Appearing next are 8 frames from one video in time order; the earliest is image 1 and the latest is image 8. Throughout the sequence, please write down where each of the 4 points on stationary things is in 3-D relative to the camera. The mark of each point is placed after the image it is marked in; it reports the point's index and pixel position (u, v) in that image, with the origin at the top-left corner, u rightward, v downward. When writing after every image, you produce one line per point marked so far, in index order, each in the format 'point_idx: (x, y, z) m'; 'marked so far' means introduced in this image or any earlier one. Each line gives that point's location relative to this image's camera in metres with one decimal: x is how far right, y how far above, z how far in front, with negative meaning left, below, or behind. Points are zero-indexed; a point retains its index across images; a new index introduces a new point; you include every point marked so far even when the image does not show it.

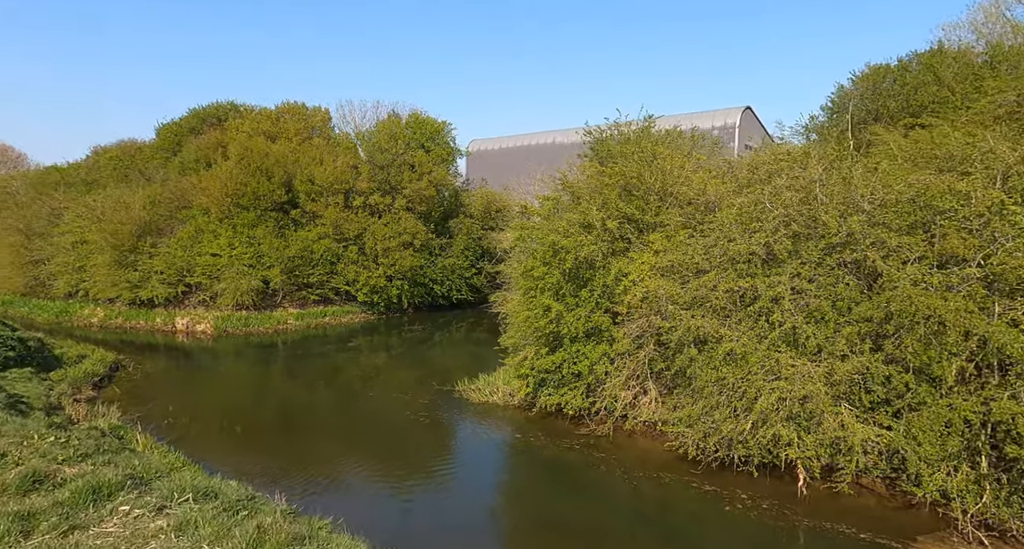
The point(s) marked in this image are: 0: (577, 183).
0: (+1.8, +2.4, +18.3) m
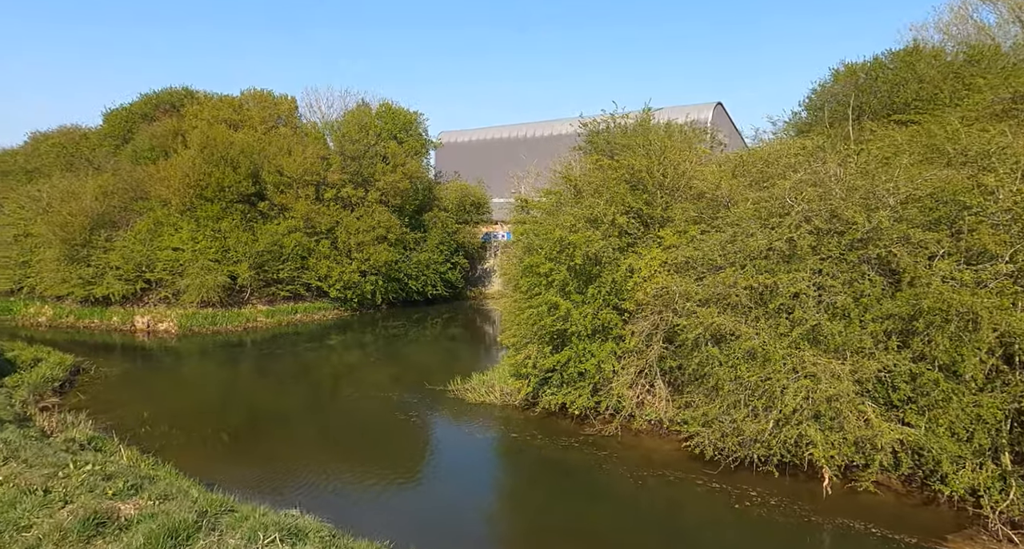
0: (+1.8, +2.5, +17.8) m
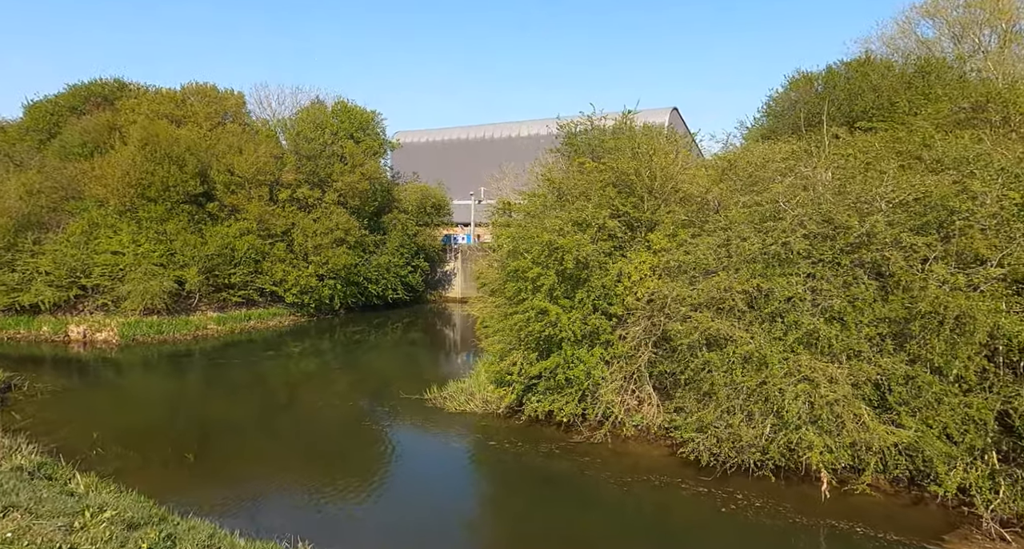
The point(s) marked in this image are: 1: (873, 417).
0: (+1.3, +2.4, +17.6) m
1: (+6.7, -2.6, +12.7) m
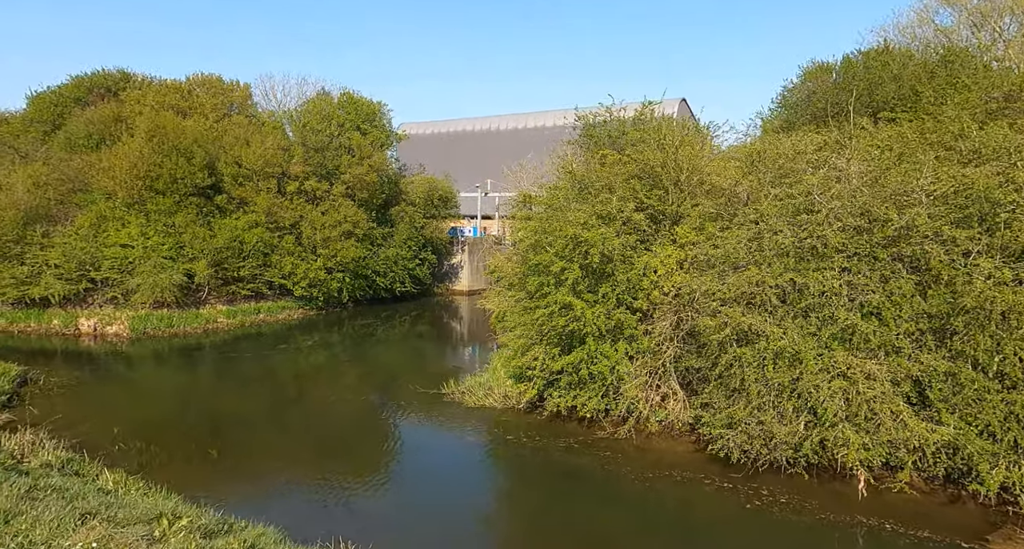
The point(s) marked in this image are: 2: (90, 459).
0: (+1.8, +2.6, +17.2) m
1: (+7.2, -2.5, +12.5) m
2: (-9.3, -4.1, +15.3) m
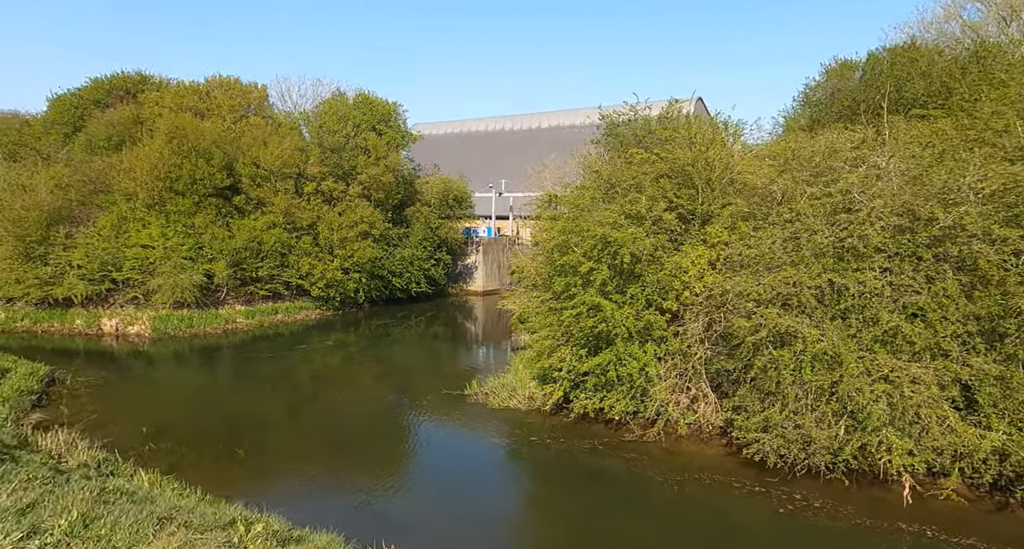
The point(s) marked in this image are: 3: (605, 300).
0: (+2.5, +2.6, +17.0) m
1: (+7.8, -2.5, +12.1) m
2: (-8.7, -4.1, +15.2) m
3: (+2.1, -0.6, +15.4) m
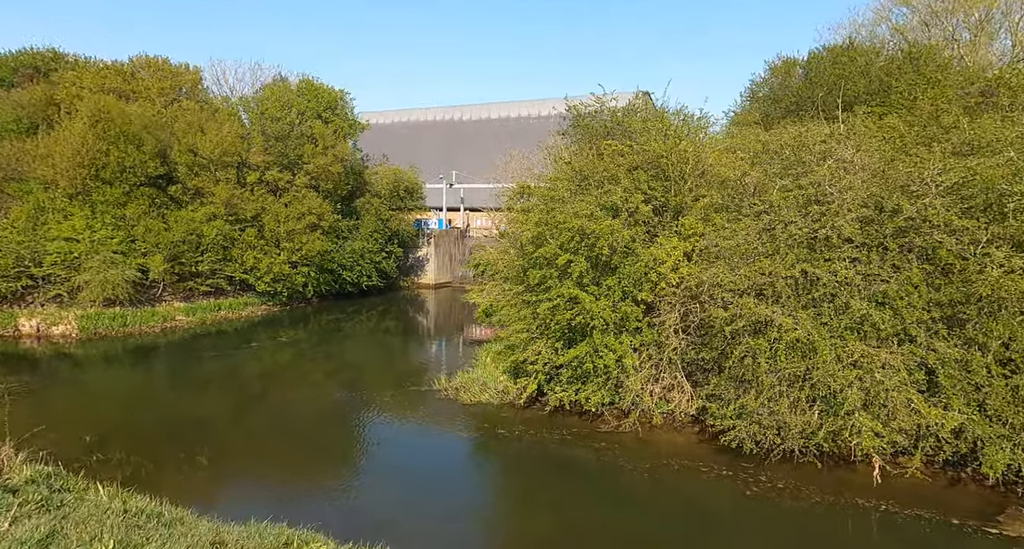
0: (+1.8, +2.8, +17.0) m
1: (+7.6, -2.3, +12.8) m
2: (-9.1, -4.0, +14.1) m
3: (+1.6, -0.4, +15.4) m
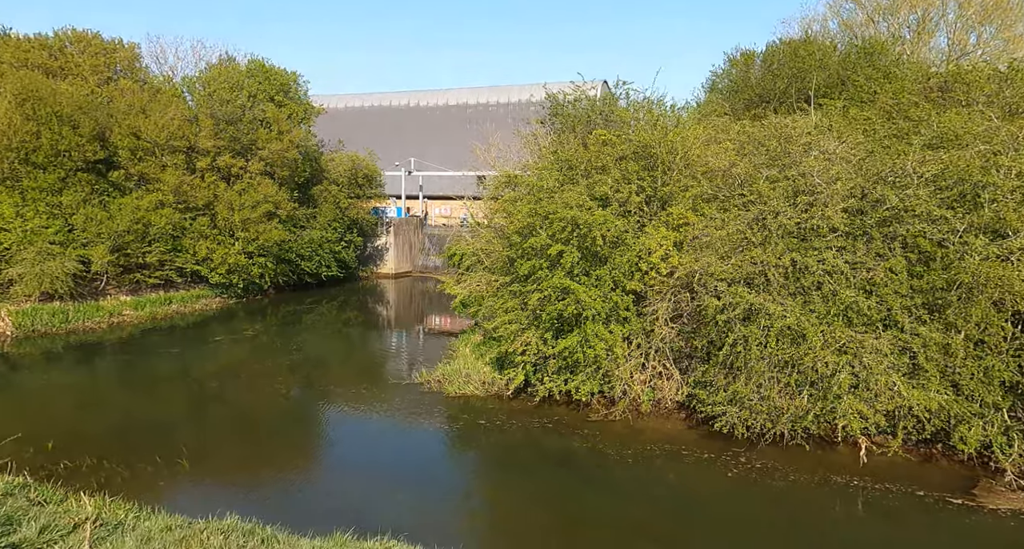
0: (+1.4, +3.0, +16.8) m
1: (+7.7, -2.1, +13.3) m
2: (-9.0, -3.9, +13.0) m
3: (+1.4, -0.2, +15.3) m
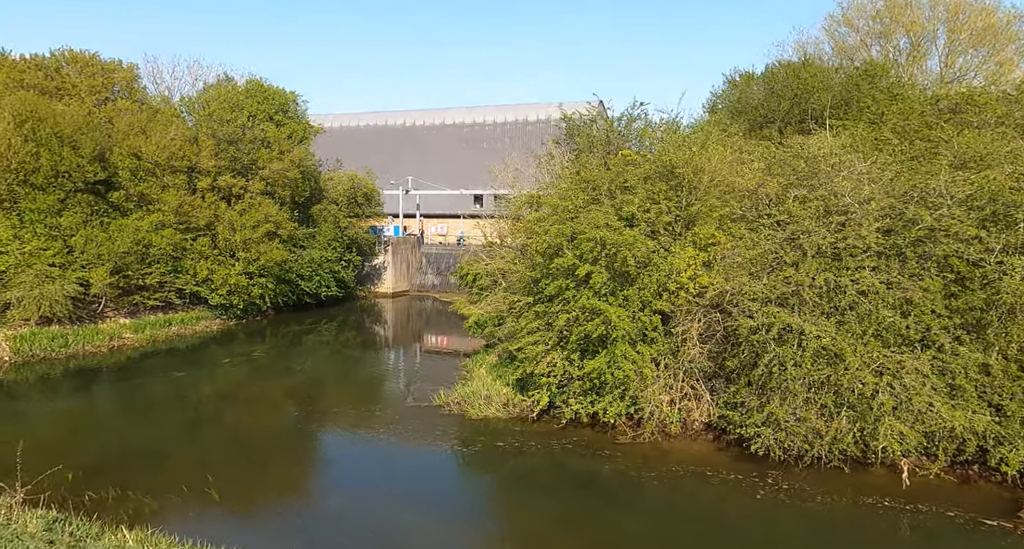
0: (+2.0, +2.5, +16.8) m
1: (+8.3, -2.5, +13.4) m
2: (-8.3, -4.4, +12.5) m
3: (+2.0, -0.6, +15.2) m
